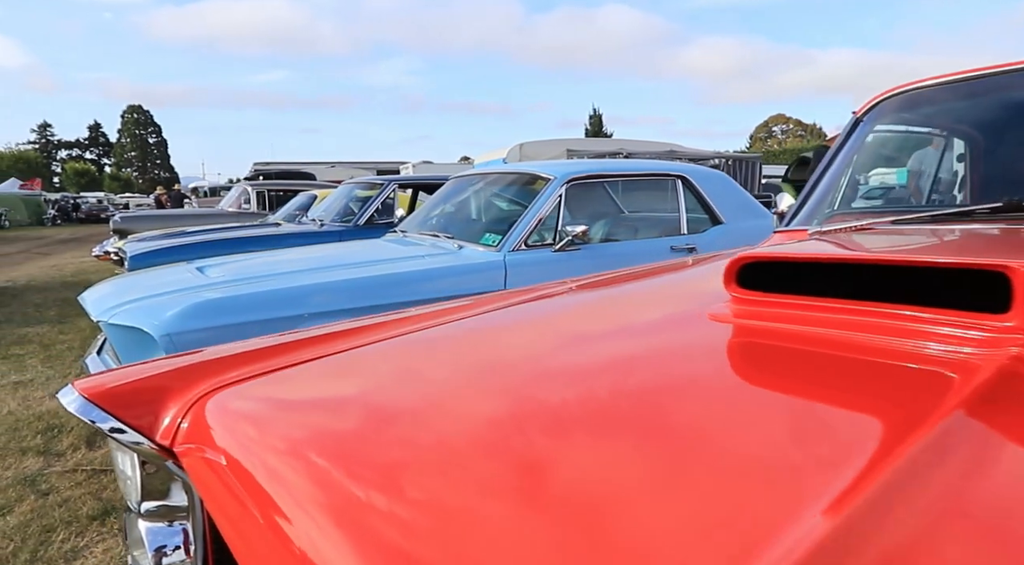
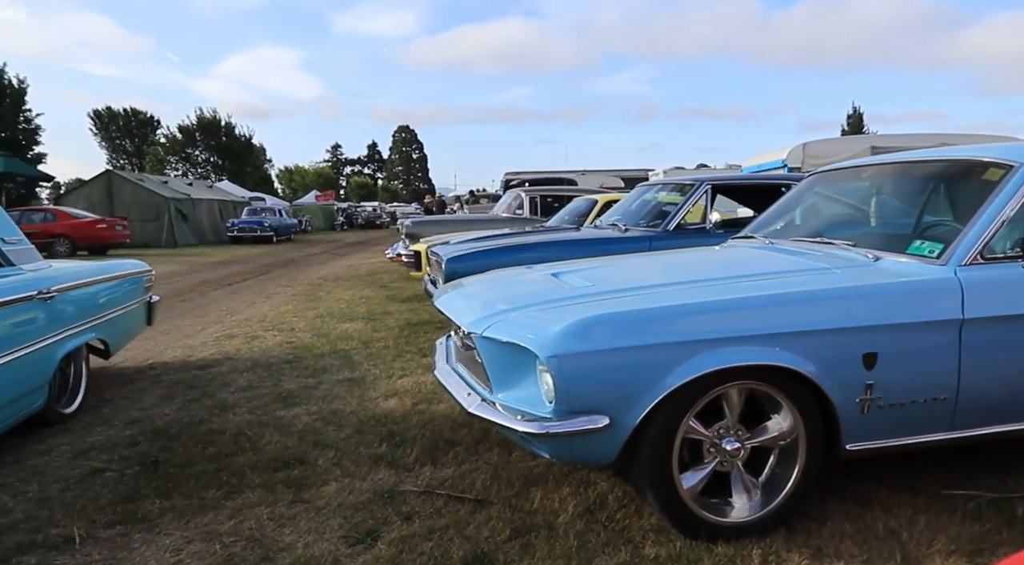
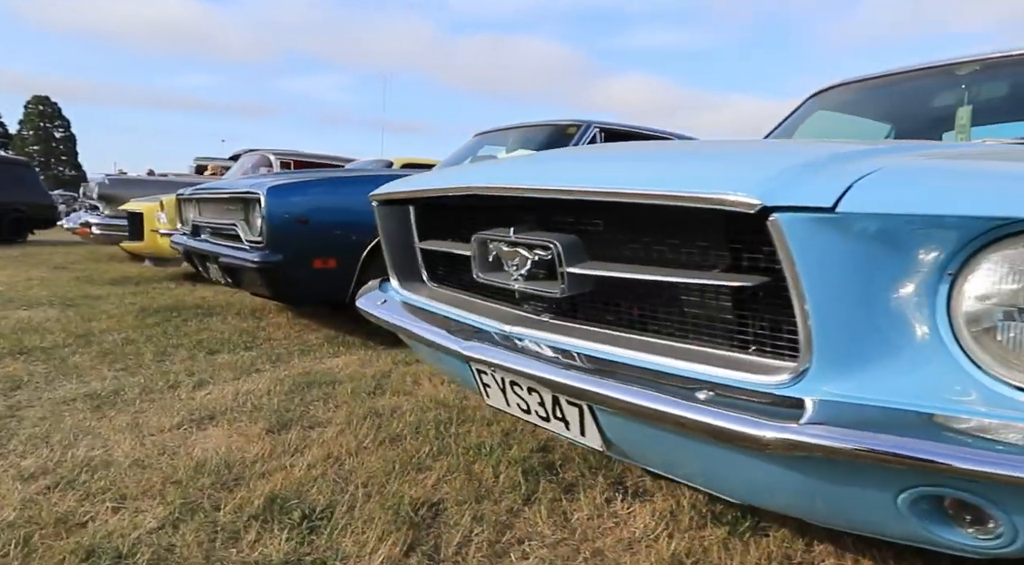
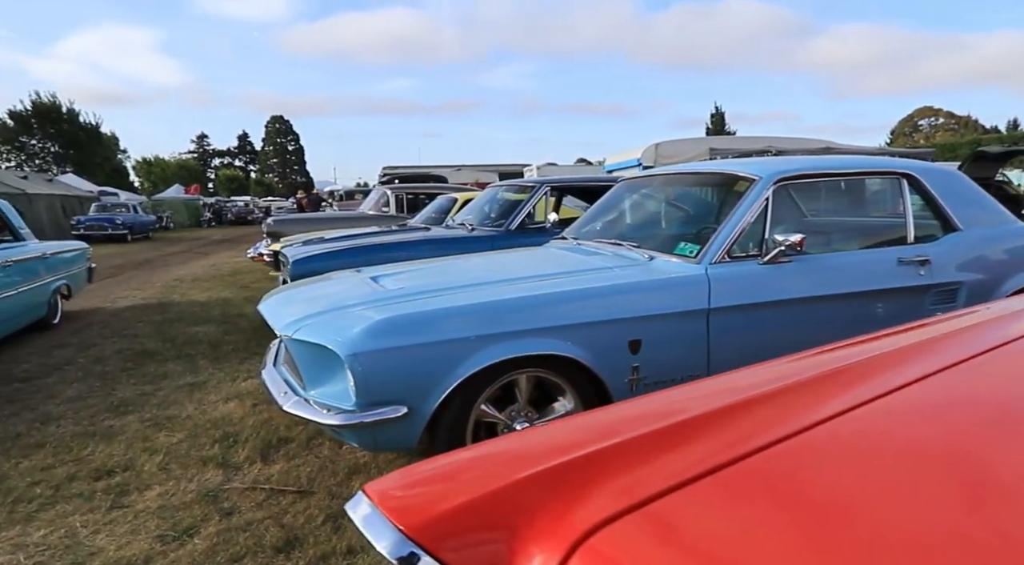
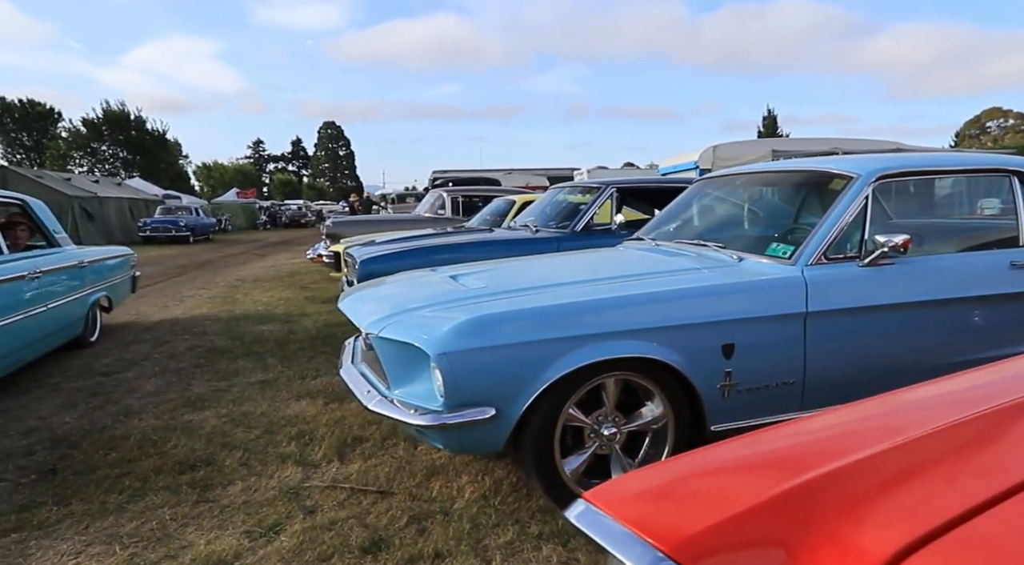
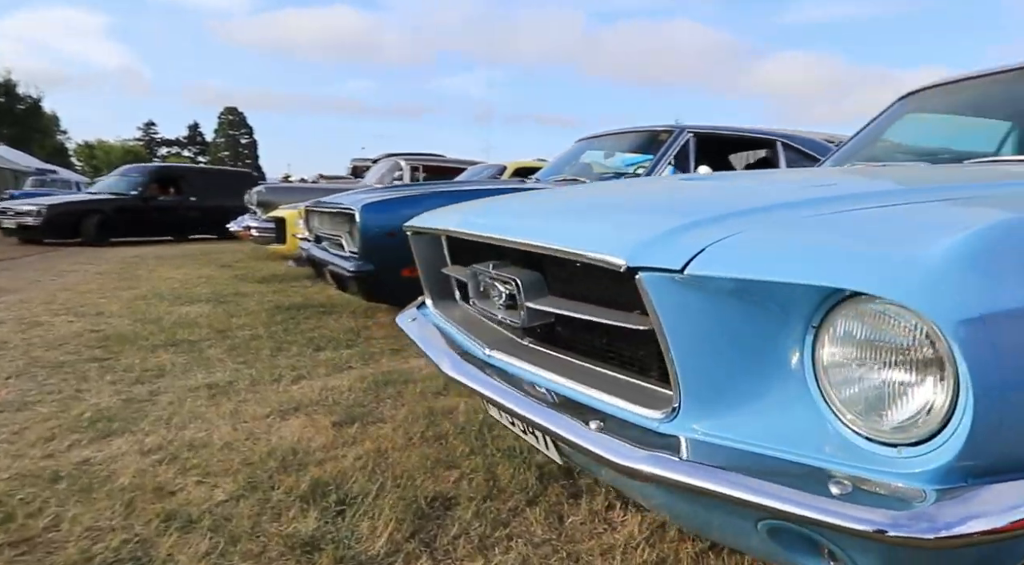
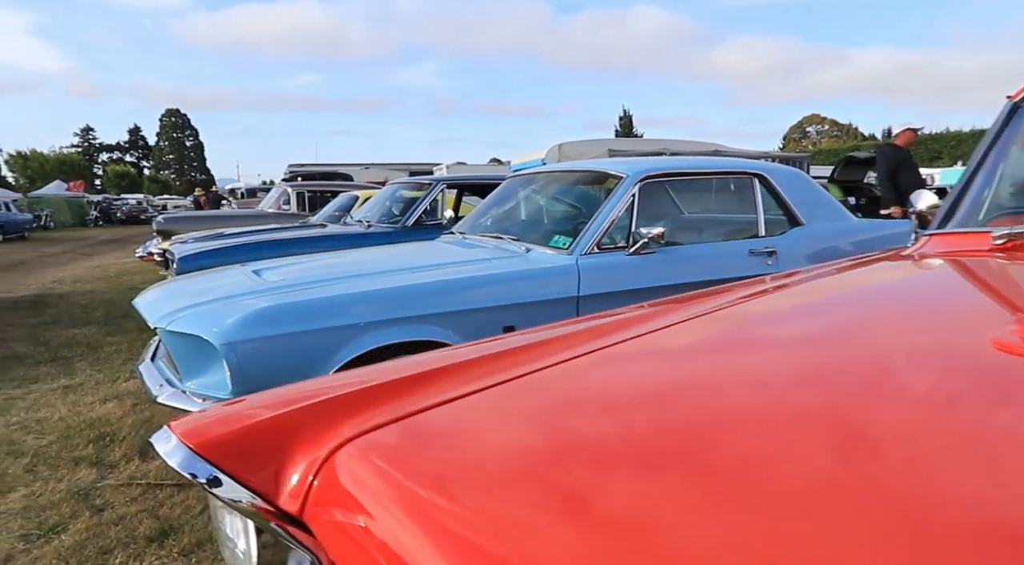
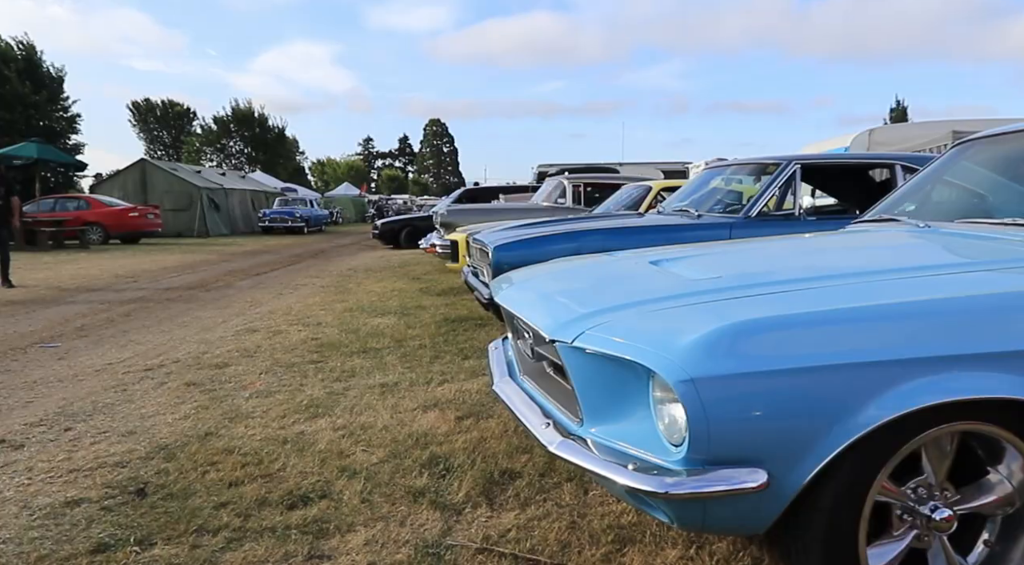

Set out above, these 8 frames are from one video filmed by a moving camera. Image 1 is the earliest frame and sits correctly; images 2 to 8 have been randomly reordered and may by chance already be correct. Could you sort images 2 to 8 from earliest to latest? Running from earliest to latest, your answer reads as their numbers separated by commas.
7, 4, 5, 2, 8, 6, 3
